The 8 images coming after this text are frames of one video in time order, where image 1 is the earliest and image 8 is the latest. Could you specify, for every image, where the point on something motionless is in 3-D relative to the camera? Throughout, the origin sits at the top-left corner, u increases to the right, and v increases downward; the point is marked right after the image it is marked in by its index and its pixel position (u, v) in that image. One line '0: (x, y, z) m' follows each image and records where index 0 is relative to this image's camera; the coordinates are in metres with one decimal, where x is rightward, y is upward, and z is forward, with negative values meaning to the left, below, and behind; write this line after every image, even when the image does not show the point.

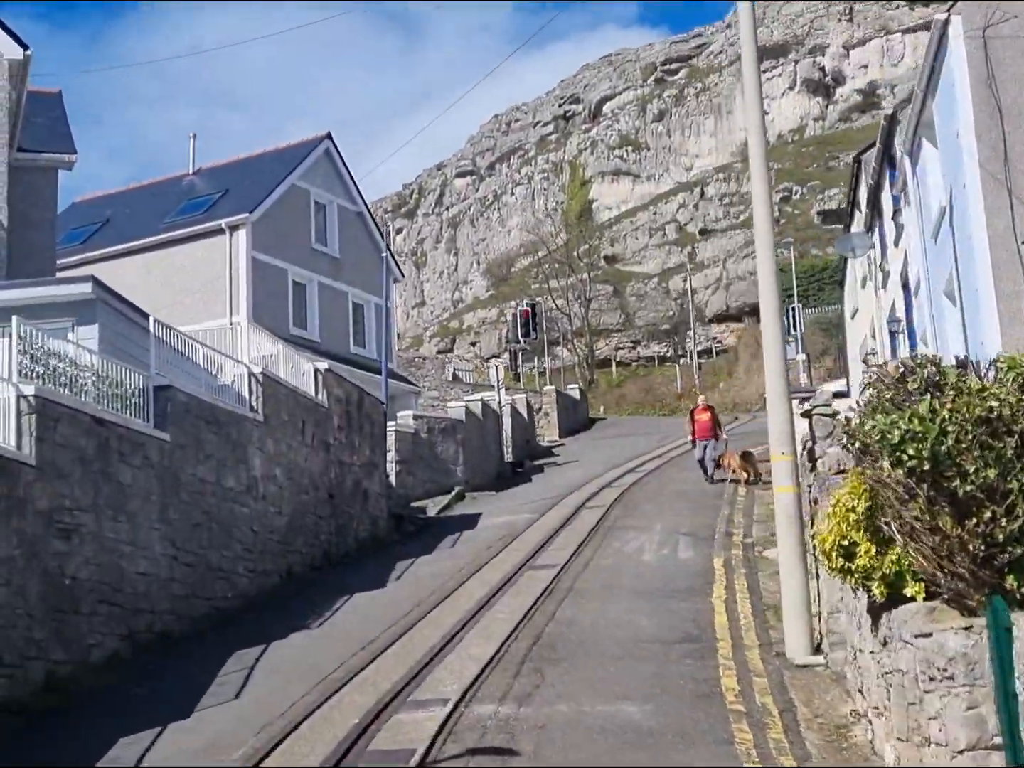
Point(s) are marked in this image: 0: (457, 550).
0: (-0.6, -1.8, +16.6) m
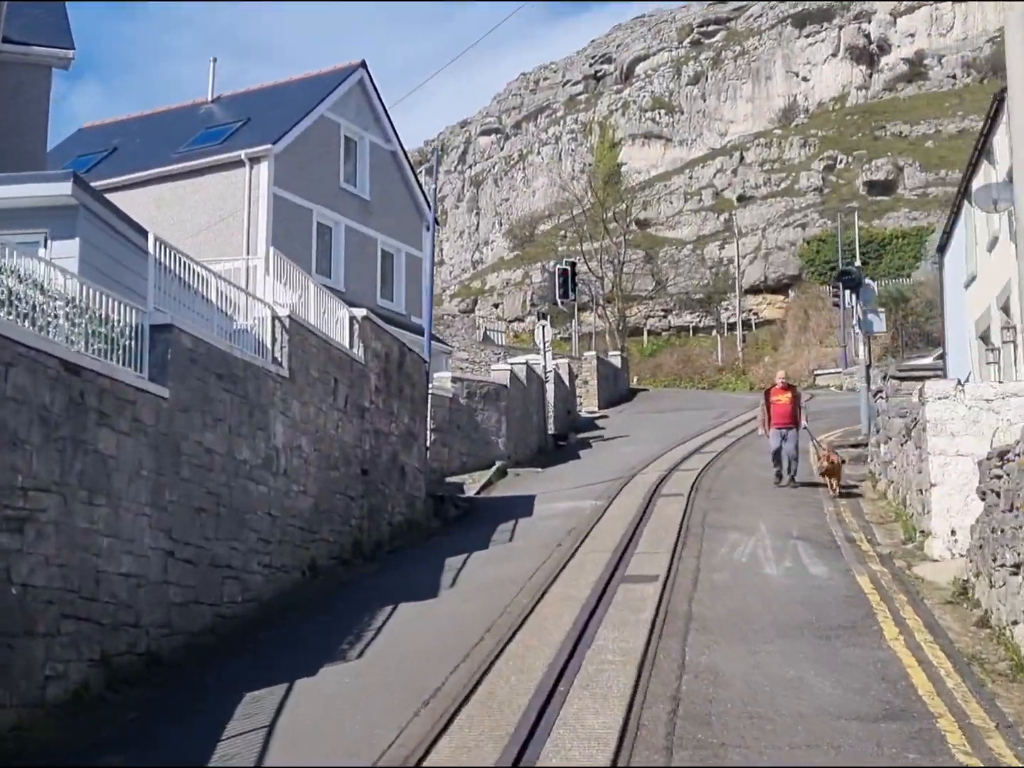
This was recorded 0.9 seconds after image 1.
0: (+0.1, -1.4, +13.5) m
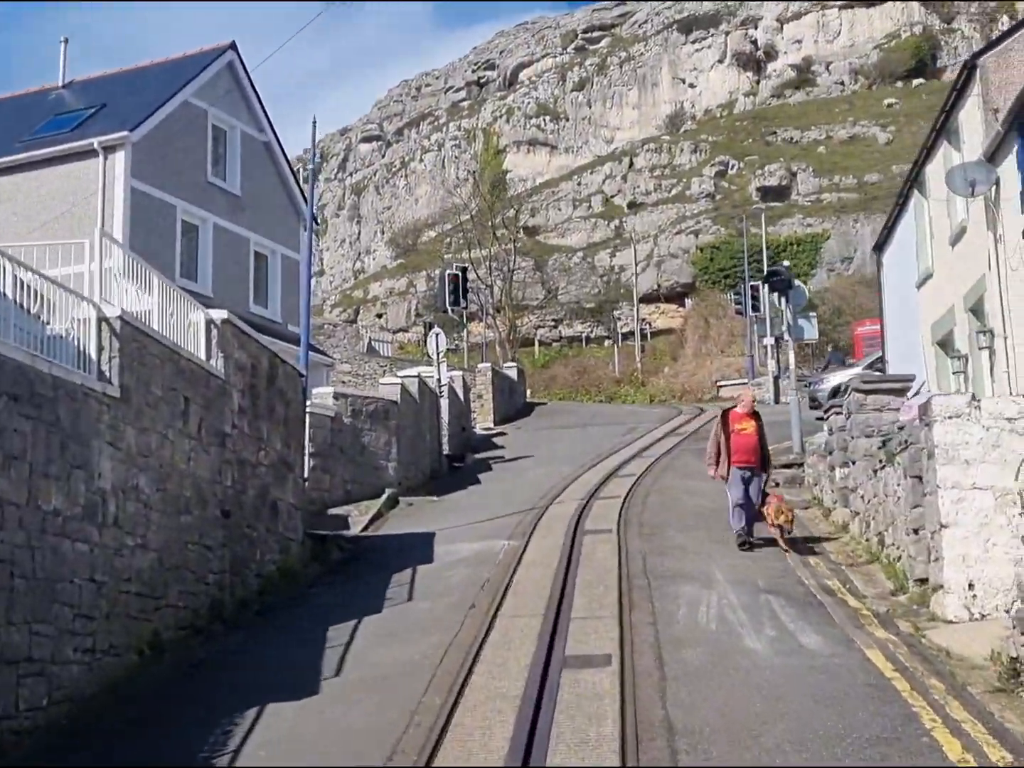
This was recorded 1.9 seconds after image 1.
0: (-0.6, -1.6, +10.8) m
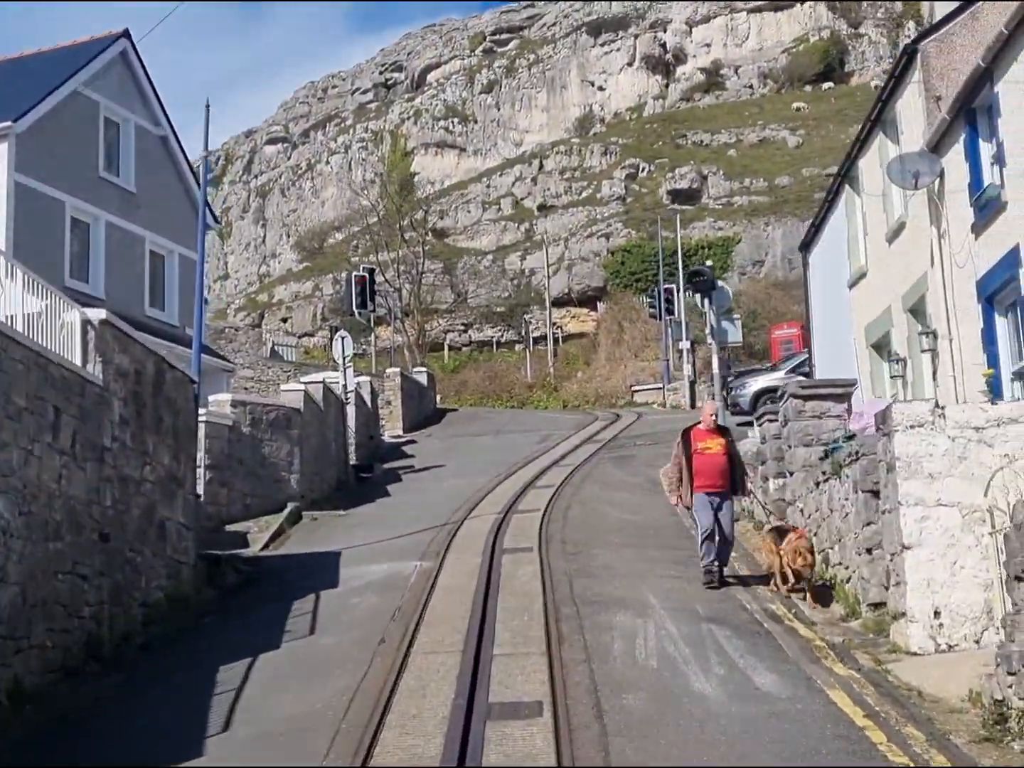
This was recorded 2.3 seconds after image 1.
0: (-1.1, -1.6, +9.6) m
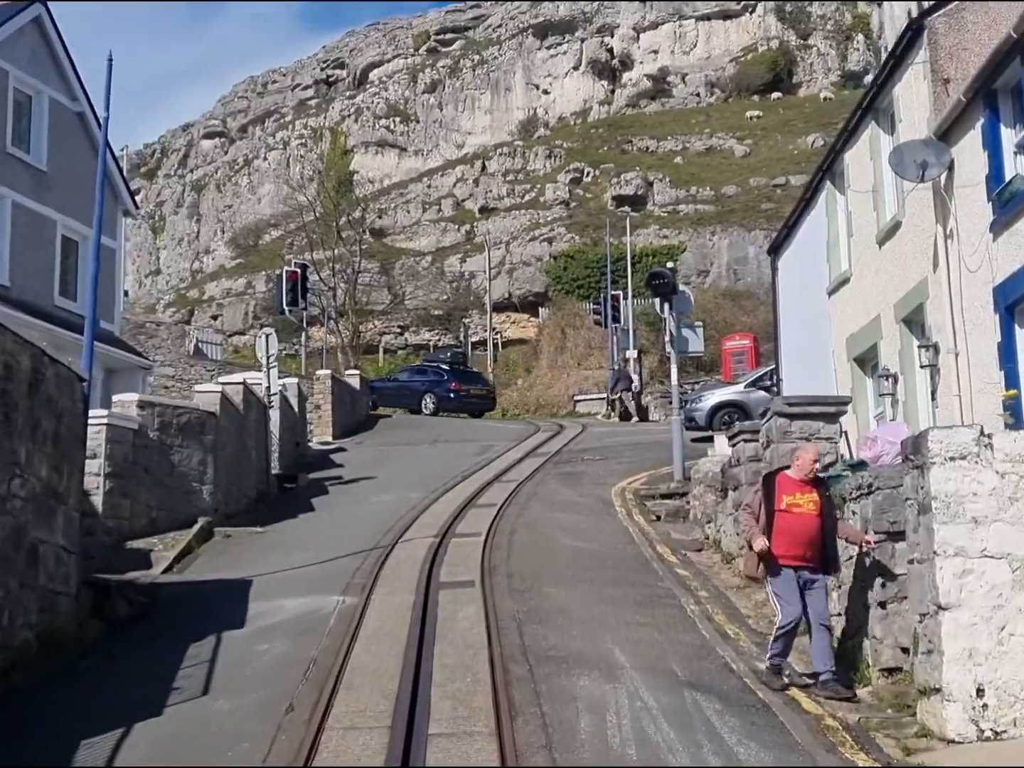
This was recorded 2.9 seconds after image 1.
0: (-1.5, -1.6, +7.8) m
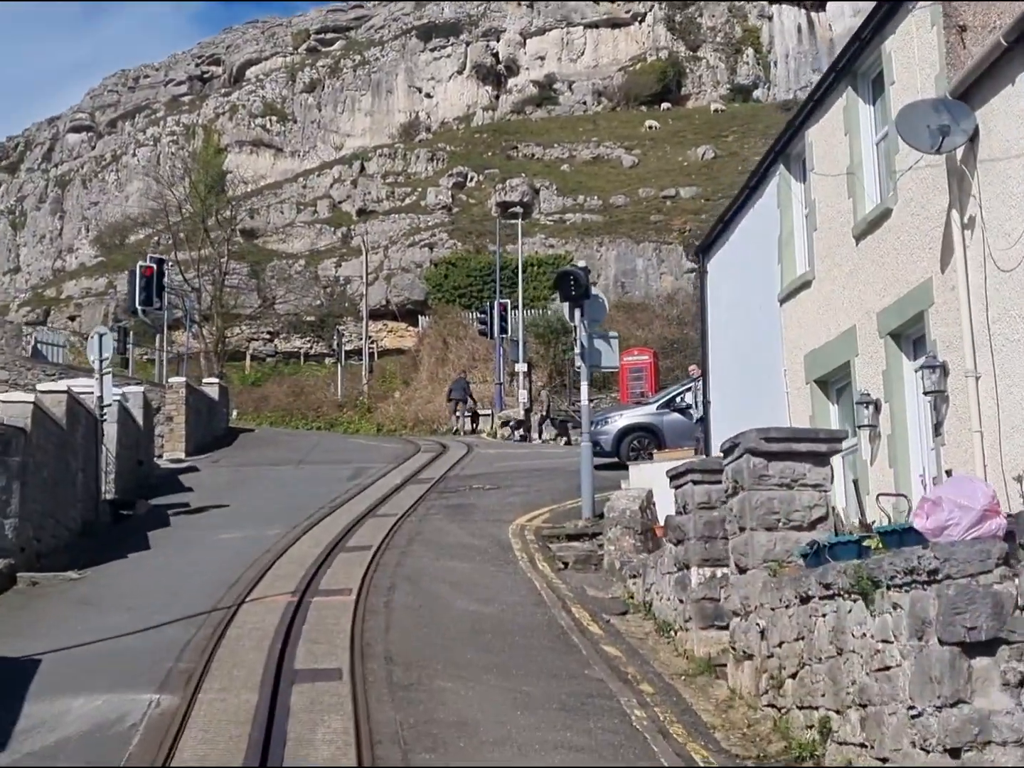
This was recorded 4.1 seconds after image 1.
0: (-1.8, -1.7, +4.7) m
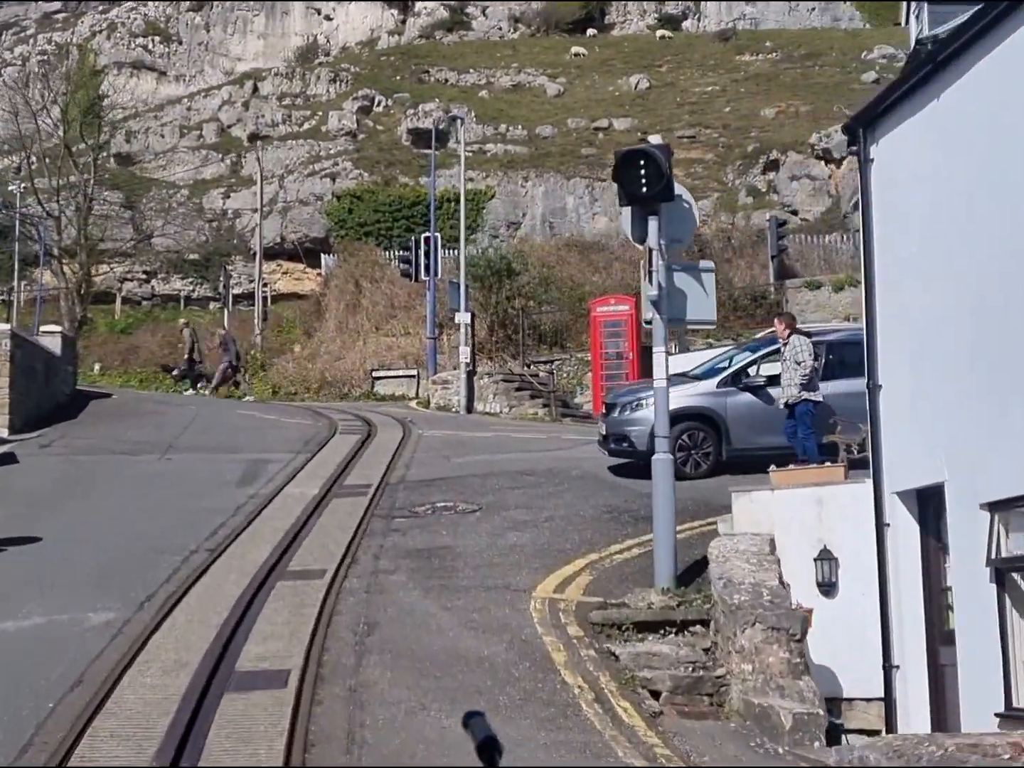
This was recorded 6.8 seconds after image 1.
0: (-0.9, -1.8, -2.1) m
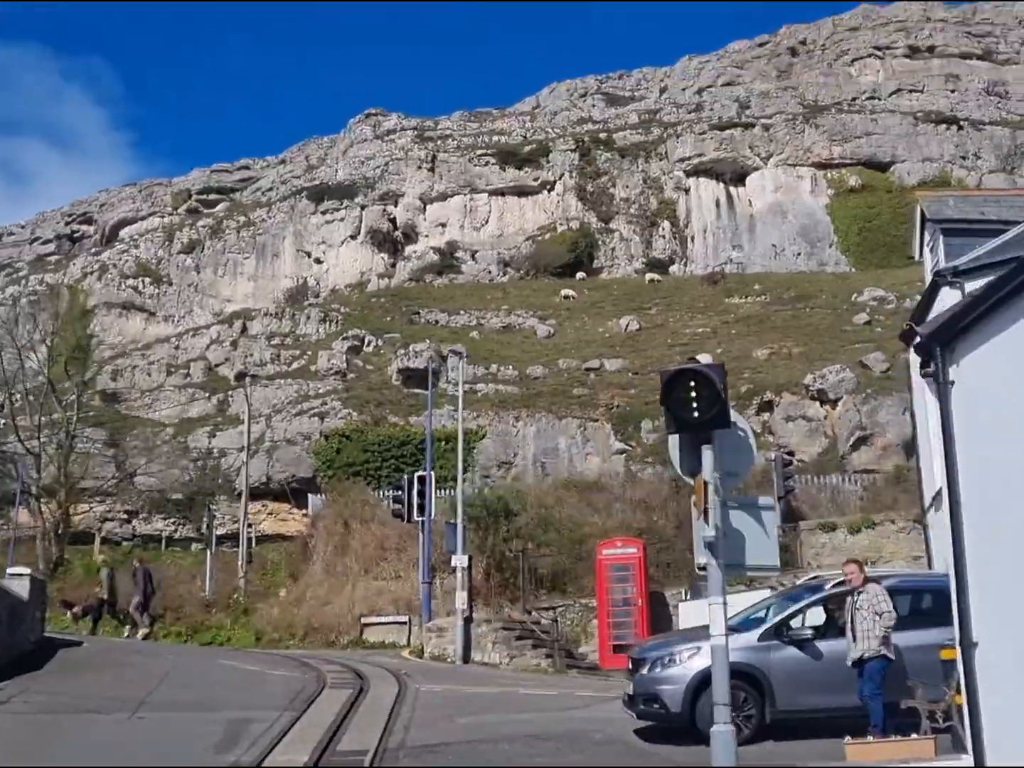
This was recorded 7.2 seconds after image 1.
0: (-0.6, -1.3, -3.6) m
